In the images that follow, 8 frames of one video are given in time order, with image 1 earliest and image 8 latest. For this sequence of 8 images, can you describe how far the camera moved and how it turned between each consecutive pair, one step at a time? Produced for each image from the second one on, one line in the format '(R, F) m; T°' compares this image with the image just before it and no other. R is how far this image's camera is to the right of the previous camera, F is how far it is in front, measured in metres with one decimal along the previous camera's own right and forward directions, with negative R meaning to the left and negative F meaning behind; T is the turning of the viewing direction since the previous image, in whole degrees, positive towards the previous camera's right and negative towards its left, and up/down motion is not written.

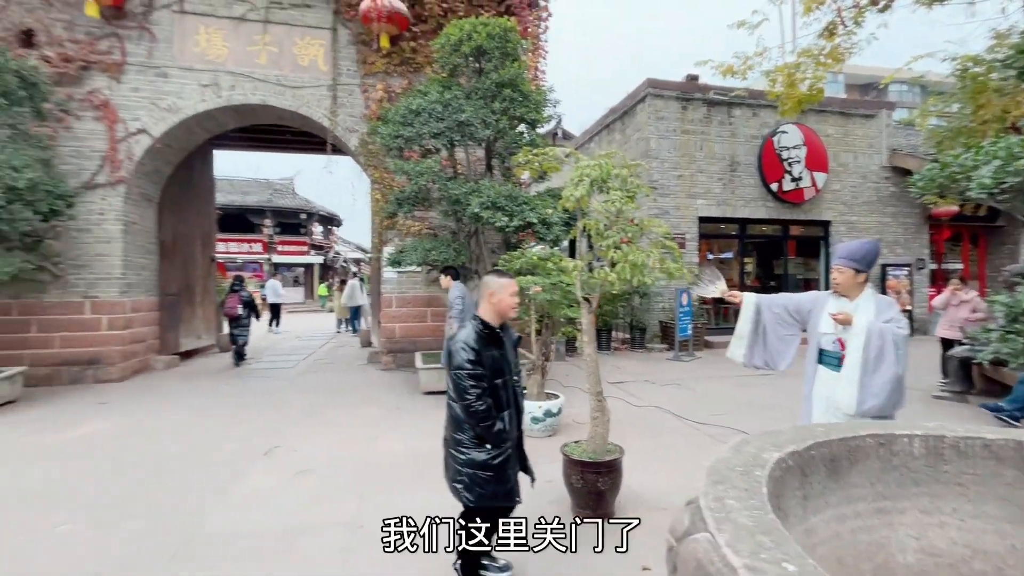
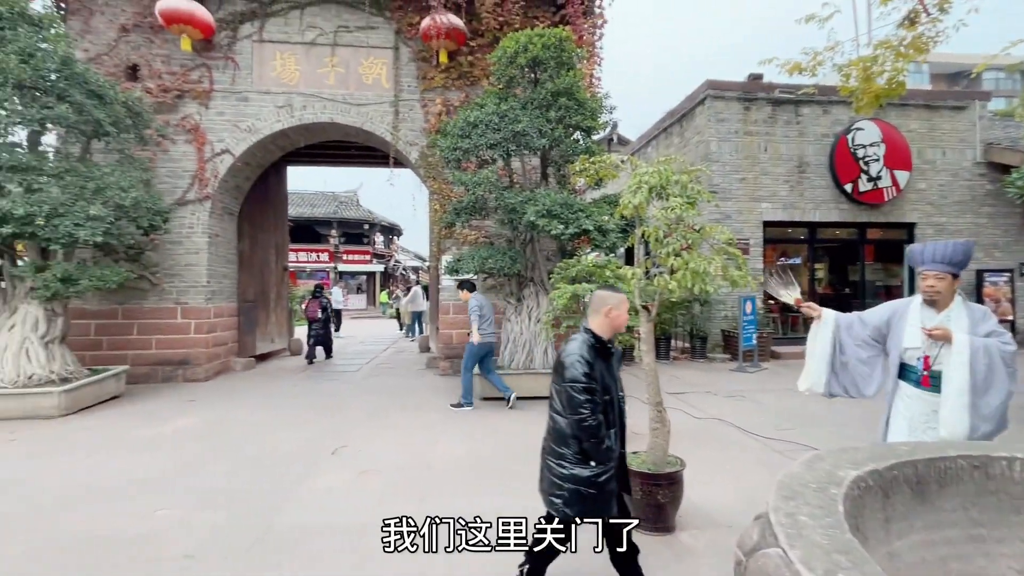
(0.0, 0.0) m; -7°
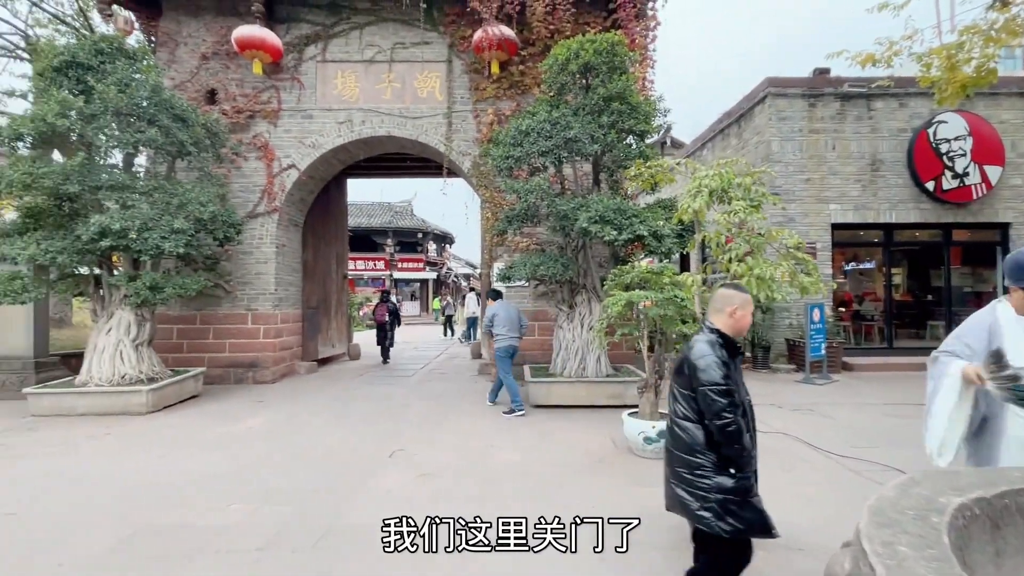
(0.0, 0.0) m; -6°
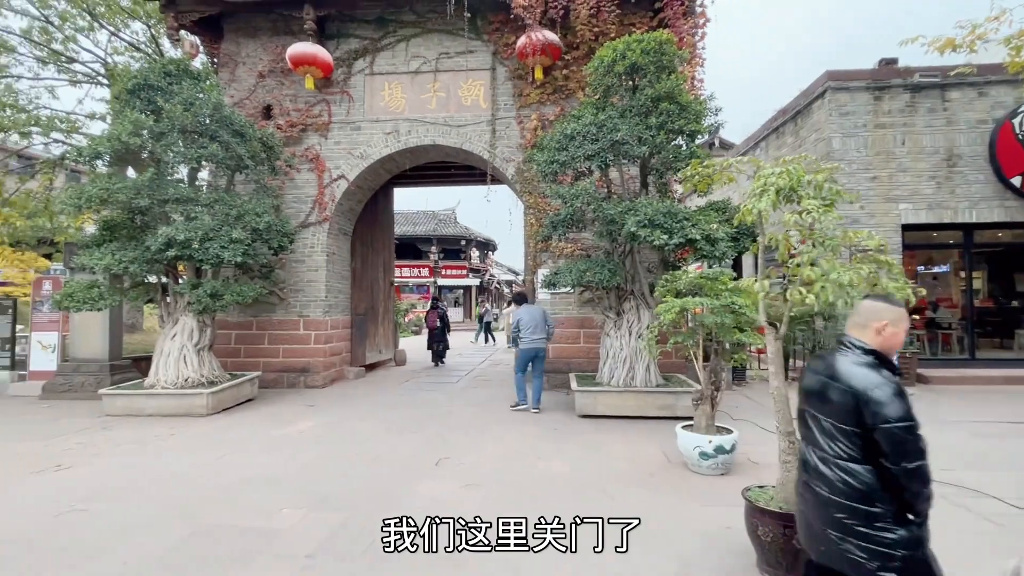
(0.0, +0.1) m; -5°
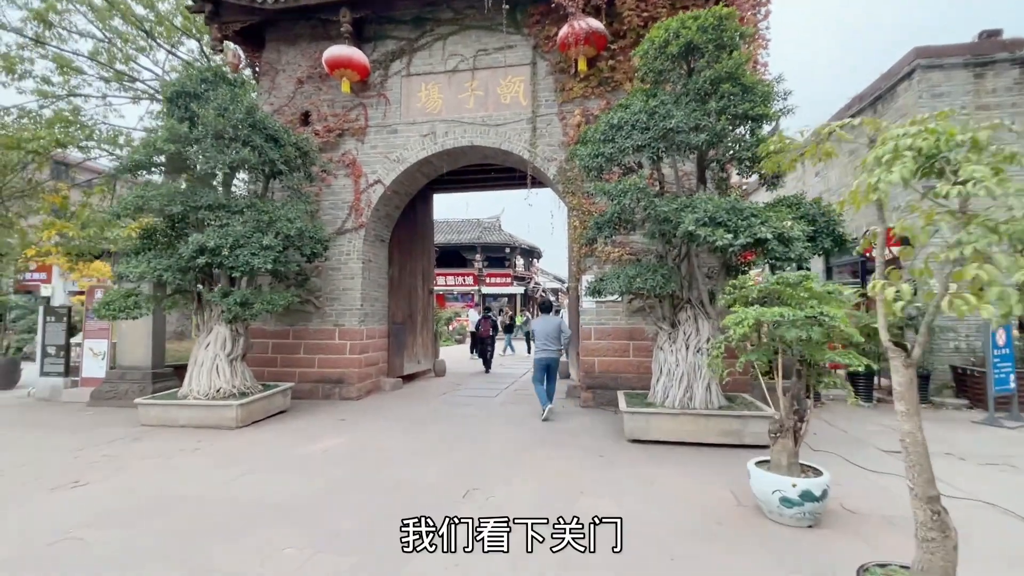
(+0.1, +0.4) m; -6°
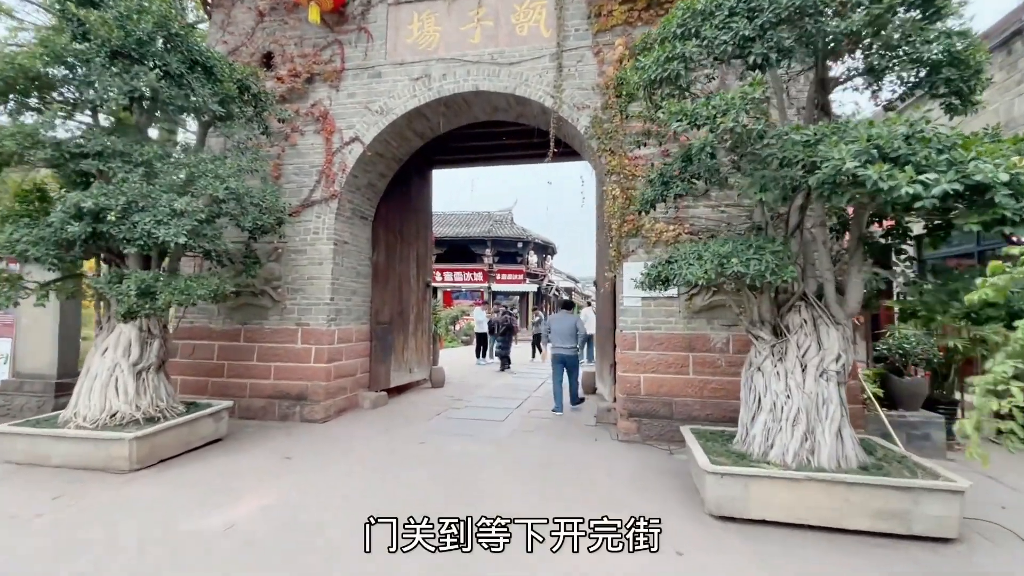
(0.0, +1.5) m; -1°
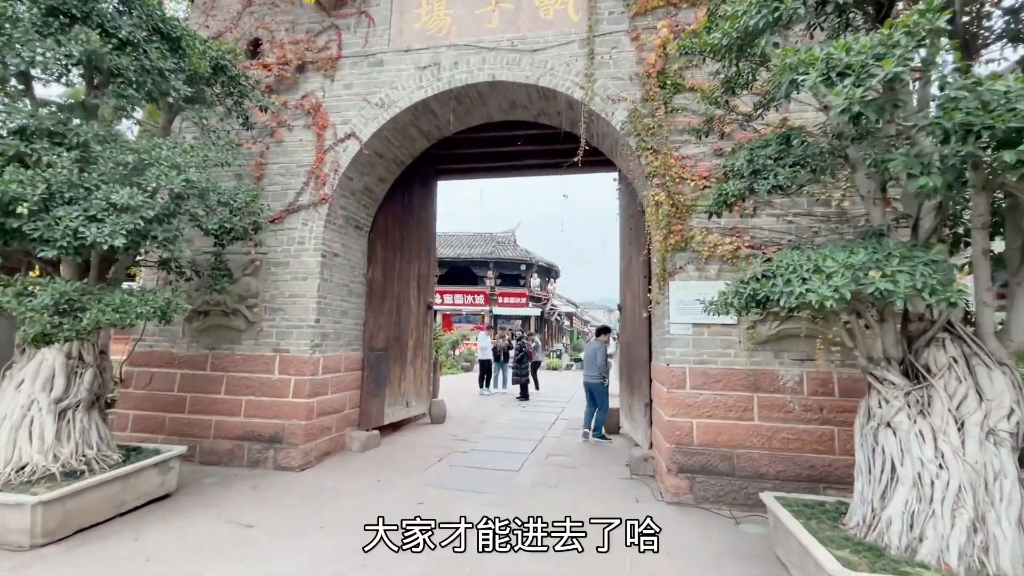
(-0.2, +0.8) m; 0°
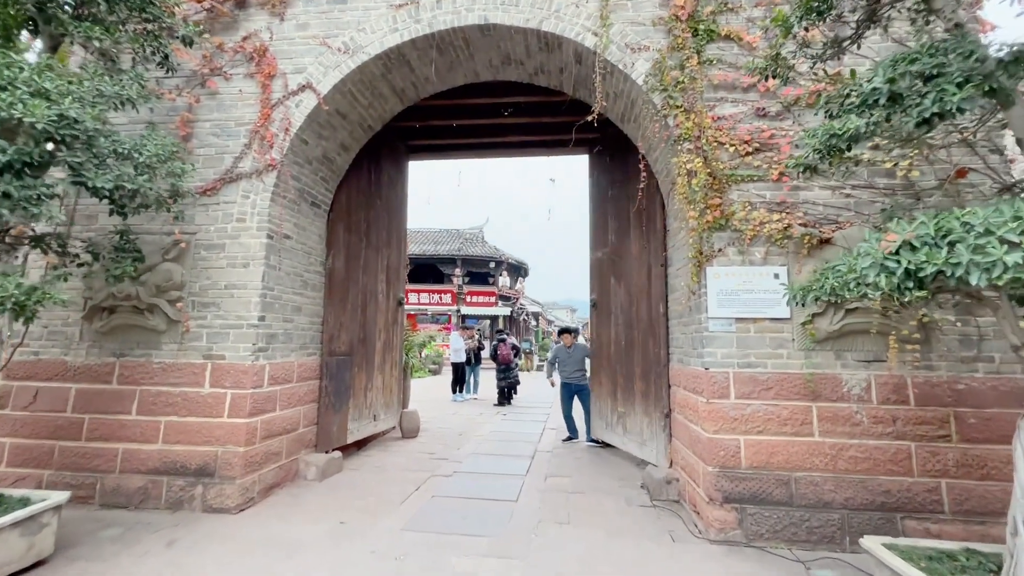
(-0.3, +0.8) m; +5°
